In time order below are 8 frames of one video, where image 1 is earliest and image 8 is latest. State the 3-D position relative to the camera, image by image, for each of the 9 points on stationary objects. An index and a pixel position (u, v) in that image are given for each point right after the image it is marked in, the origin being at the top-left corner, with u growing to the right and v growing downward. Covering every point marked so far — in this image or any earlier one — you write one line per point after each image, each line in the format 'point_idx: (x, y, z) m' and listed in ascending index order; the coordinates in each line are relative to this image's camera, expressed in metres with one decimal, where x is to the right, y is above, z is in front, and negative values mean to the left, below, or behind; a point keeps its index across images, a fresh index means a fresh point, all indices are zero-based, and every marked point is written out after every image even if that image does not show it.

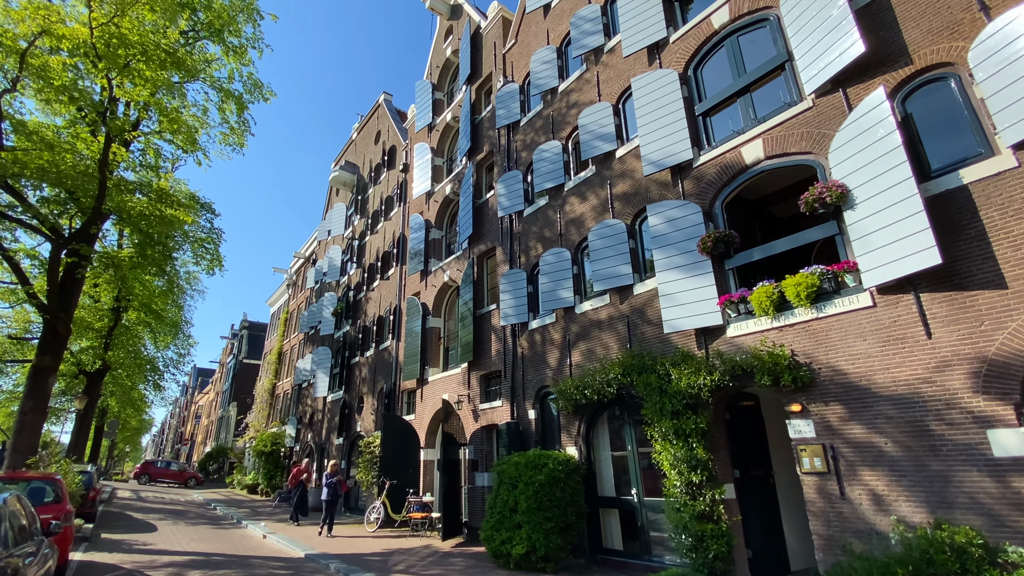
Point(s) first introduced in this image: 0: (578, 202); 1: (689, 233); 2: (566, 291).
0: (+1.5, +2.0, +11.2) m
1: (+3.0, +0.9, +8.5) m
2: (+1.2, -0.1, +10.6) m
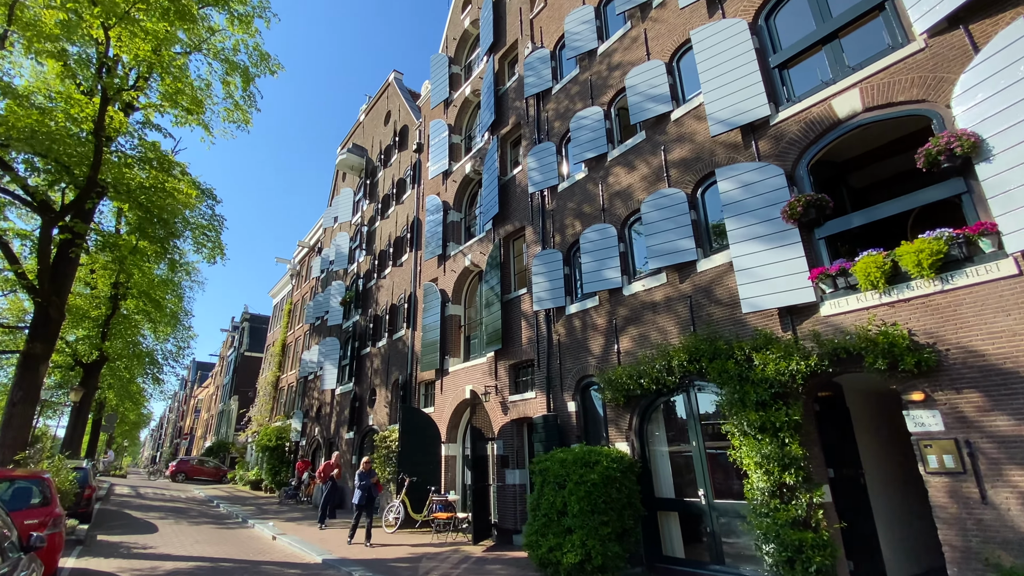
0: (+2.3, +2.4, +10.1) m
1: (+3.8, +1.3, +7.4) m
2: (+2.0, +0.3, +9.6) m
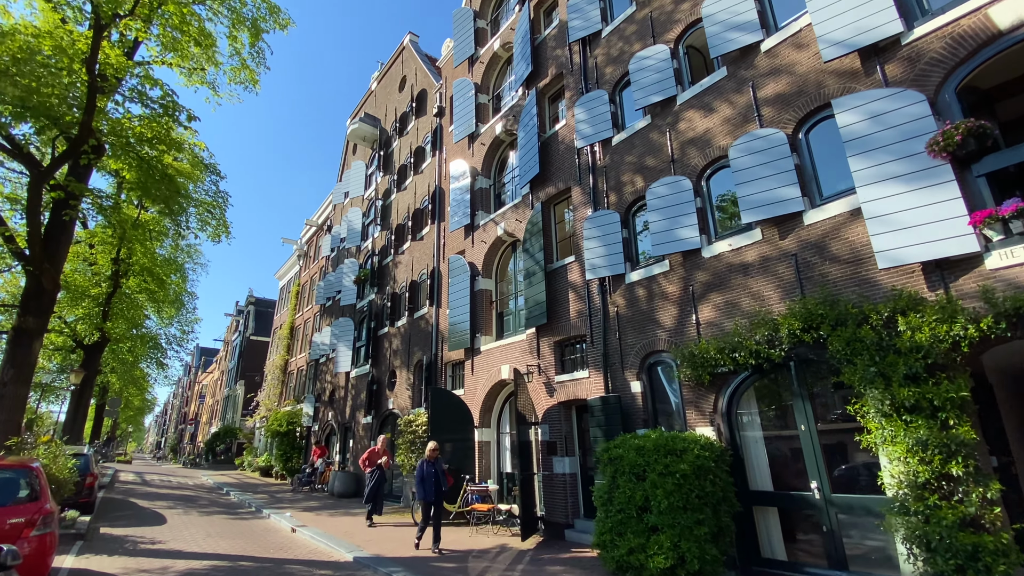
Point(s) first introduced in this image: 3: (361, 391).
0: (+3.3, +3.0, +8.7) m
1: (+4.8, +1.9, +6.1) m
2: (+3.0, +1.0, +8.3) m
3: (-5.9, -4.0, +19.4) m
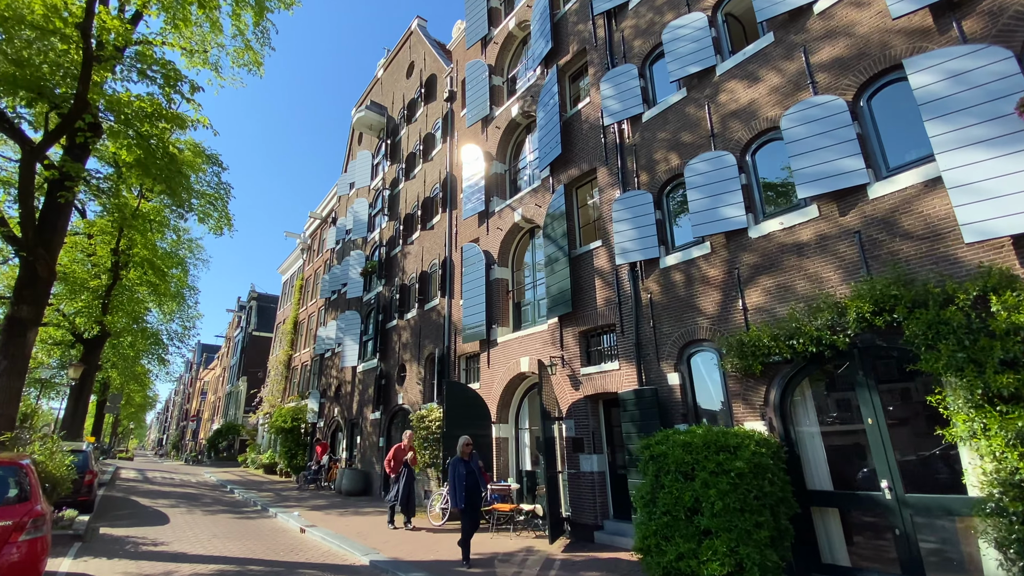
0: (+3.7, +3.3, +8.1) m
1: (+5.3, +2.2, +5.4) m
2: (+3.4, +1.2, +7.7) m
3: (-5.4, -3.7, +18.8) m
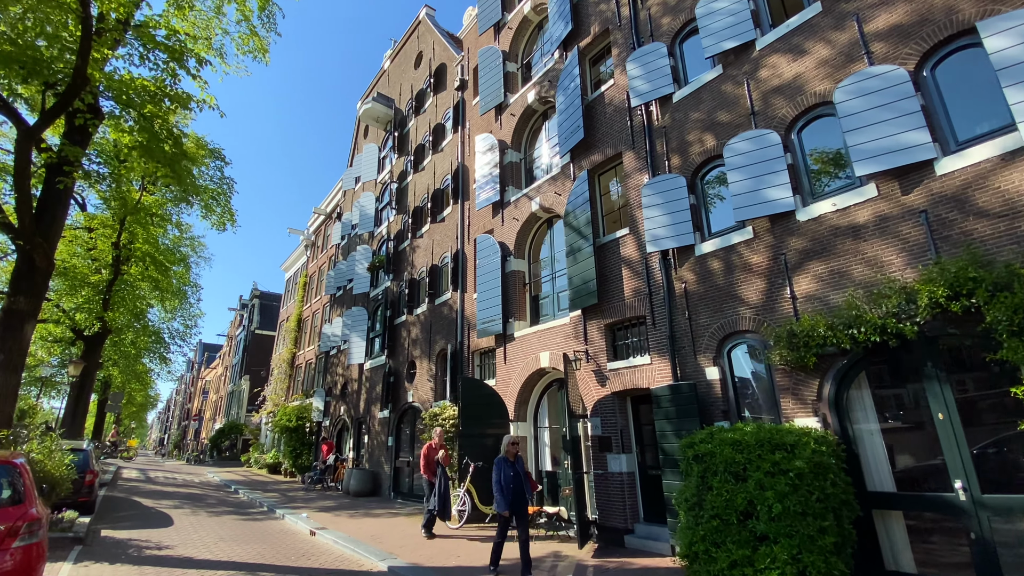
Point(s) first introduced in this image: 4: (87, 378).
0: (+4.2, +3.5, +7.6) m
1: (+5.7, +2.4, +4.9) m
2: (+3.8, +1.4, +7.2) m
3: (-4.9, -3.5, +18.3) m
4: (-16.6, -3.5, +19.4) m
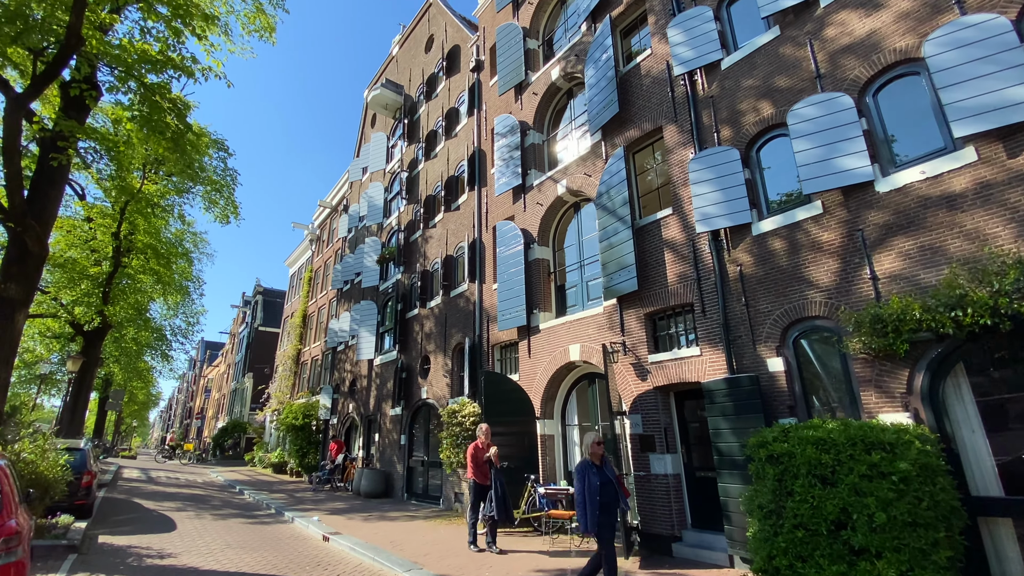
0: (+4.7, +3.7, +6.8) m
1: (+6.2, +2.6, +4.1) m
2: (+4.4, +1.7, +6.4) m
3: (-4.4, -3.2, +17.5) m
4: (-16.0, -3.2, +18.7) m
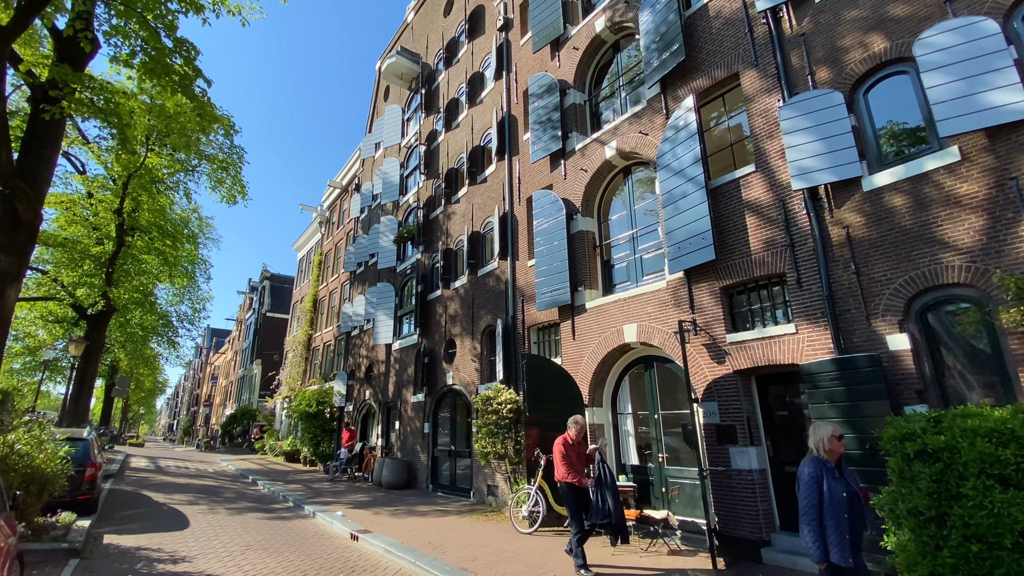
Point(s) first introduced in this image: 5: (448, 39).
0: (+5.6, +4.1, +5.6) m
1: (+7.1, +3.0, +3.0) m
2: (+5.2, +2.1, +5.2) m
3: (-3.4, -2.5, +16.6) m
4: (-15.1, -2.6, +17.8) m
5: (-2.3, +8.9, +17.8) m
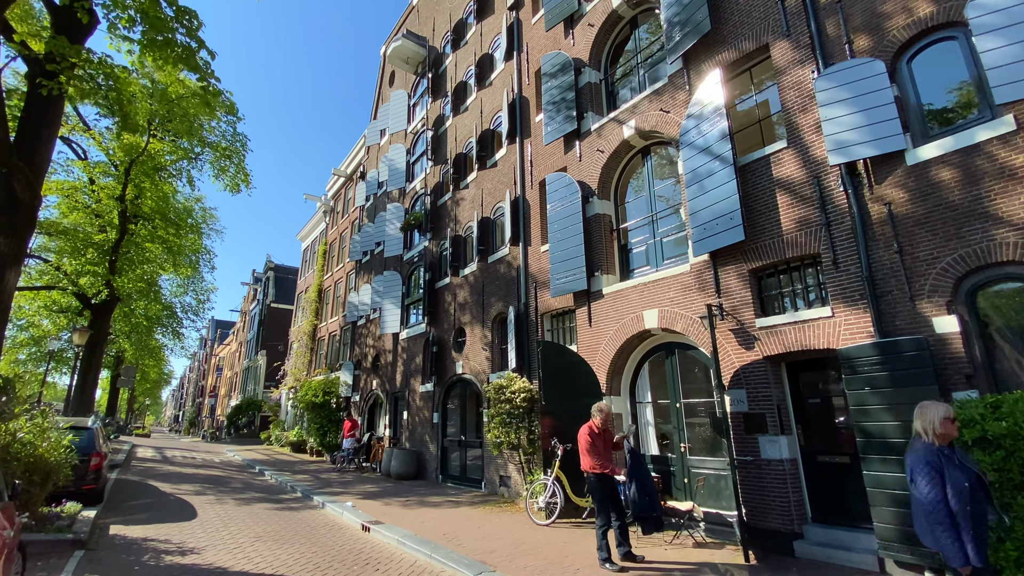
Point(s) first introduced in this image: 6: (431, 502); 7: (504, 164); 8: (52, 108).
0: (+5.8, +4.4, +5.2) m
1: (+7.3, +3.1, +2.6) m
2: (+5.5, +2.3, +4.9) m
3: (-3.1, -2.2, +16.3) m
4: (-14.8, -2.2, +17.6) m
5: (-2.0, +9.3, +17.4) m
6: (-1.8, -4.7, +10.9) m
7: (-0.2, +3.4, +13.6) m
8: (-7.4, +2.9, +8.0) m
